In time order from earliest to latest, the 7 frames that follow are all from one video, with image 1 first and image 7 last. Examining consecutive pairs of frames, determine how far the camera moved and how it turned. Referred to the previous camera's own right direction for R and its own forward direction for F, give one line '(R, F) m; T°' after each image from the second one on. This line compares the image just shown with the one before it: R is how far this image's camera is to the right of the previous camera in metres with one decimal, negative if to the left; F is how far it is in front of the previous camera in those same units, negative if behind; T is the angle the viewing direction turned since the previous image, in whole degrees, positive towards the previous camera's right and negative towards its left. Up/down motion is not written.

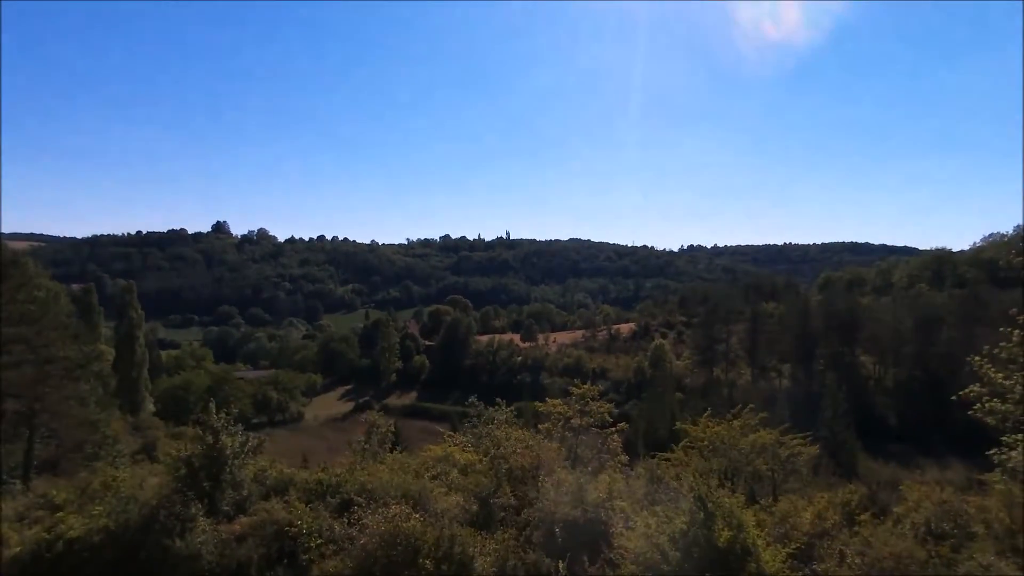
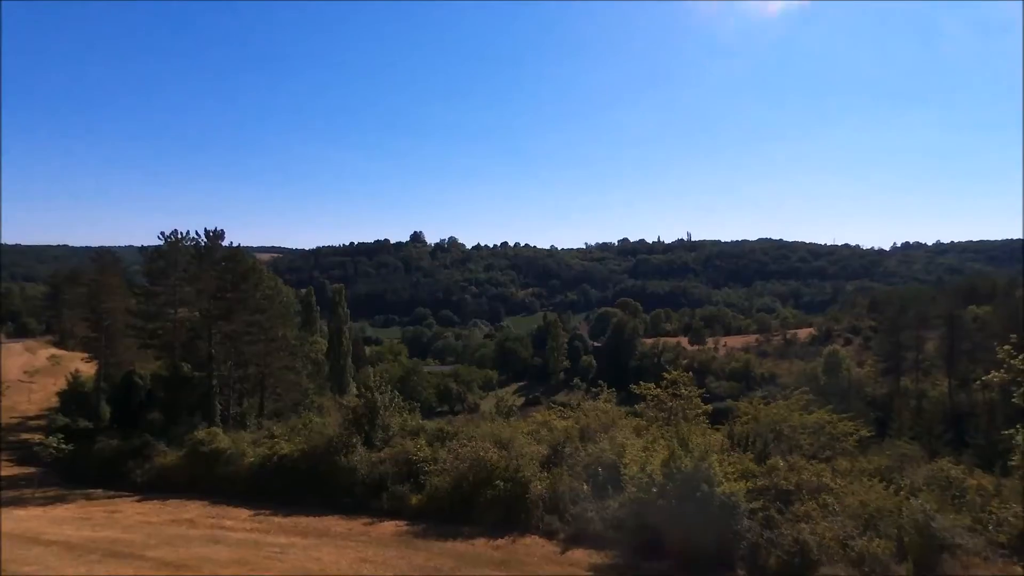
(+2.1, -2.4) m; -16°
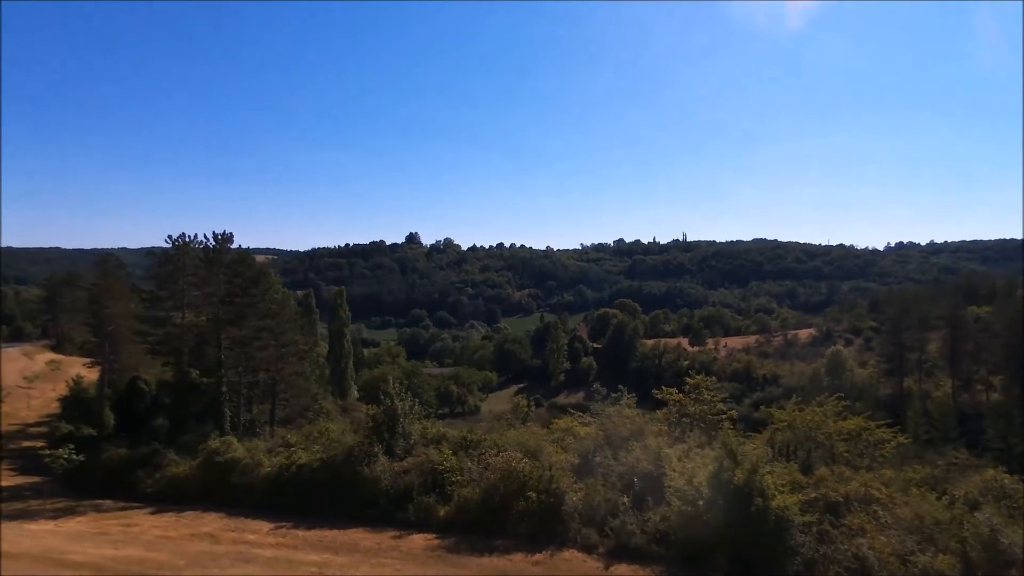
(-0.6, +0.3) m; 0°
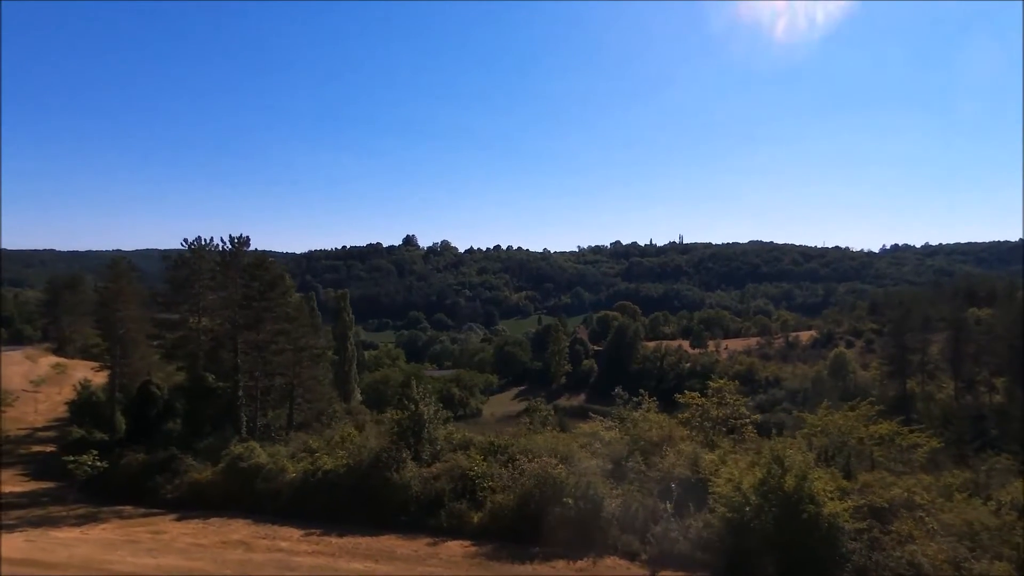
(-0.6, +0.1) m; 0°
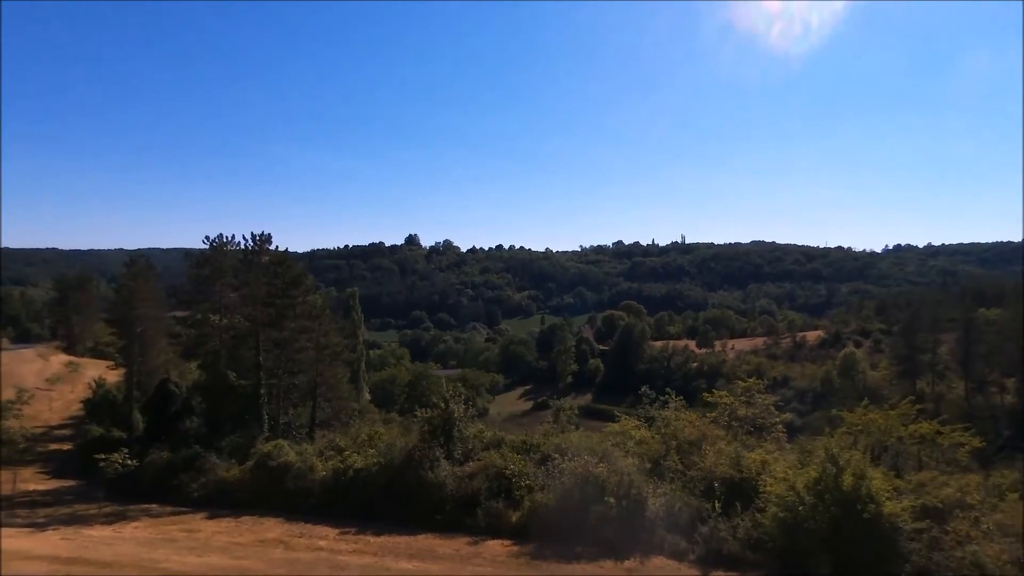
(-0.6, +0.1) m; 0°
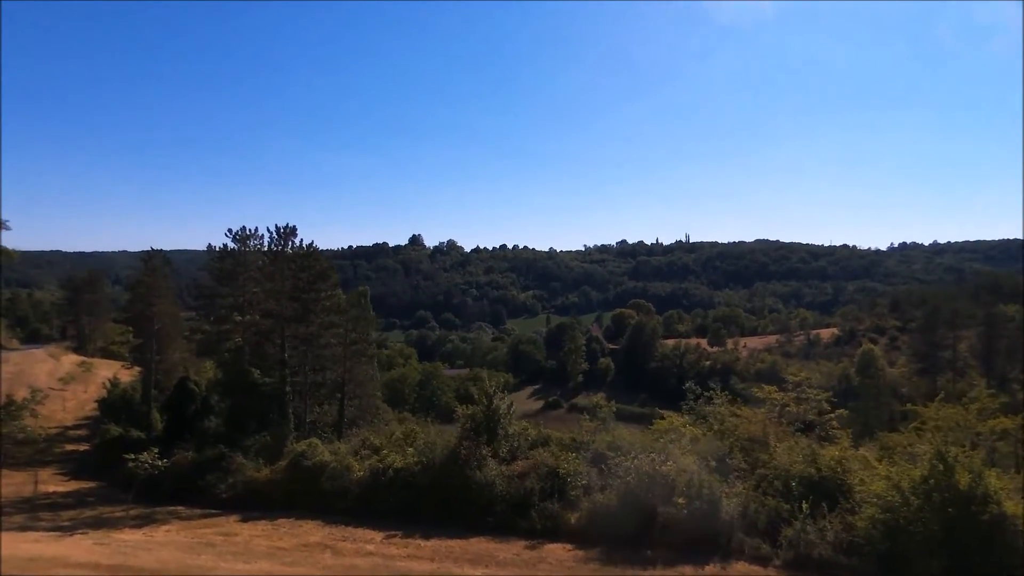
(-0.8, +0.7) m; 0°
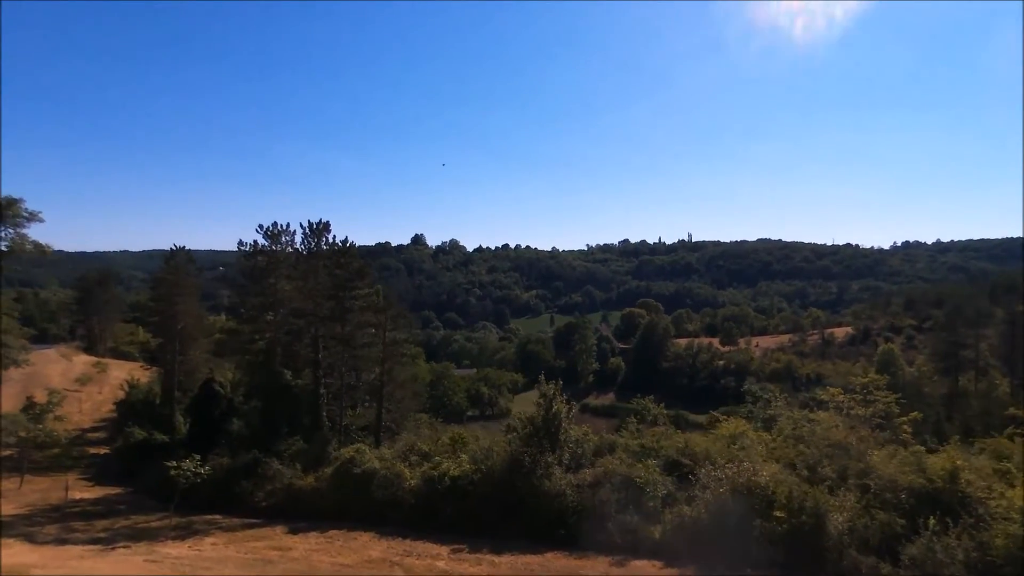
(-1.1, +0.7) m; 0°
